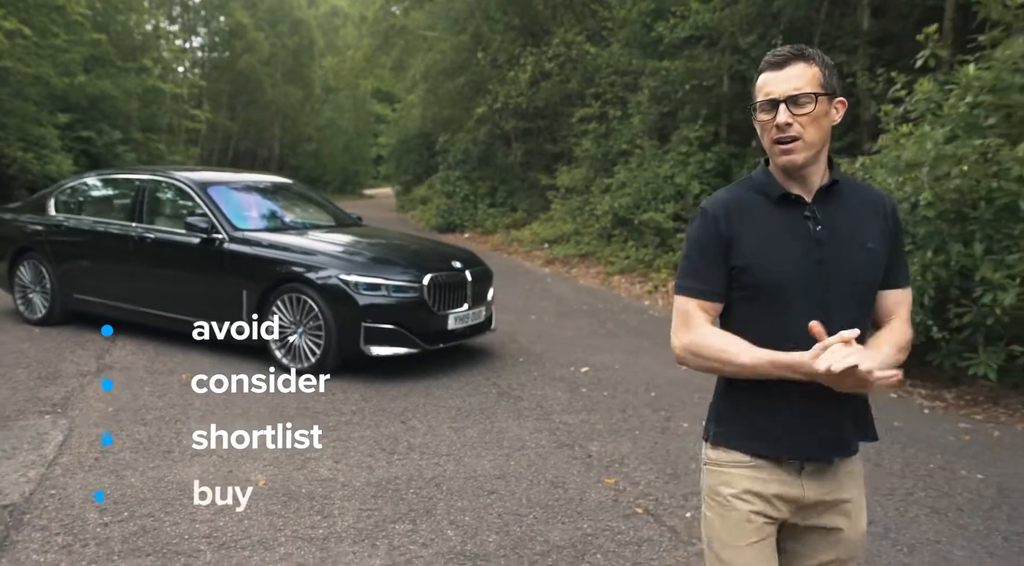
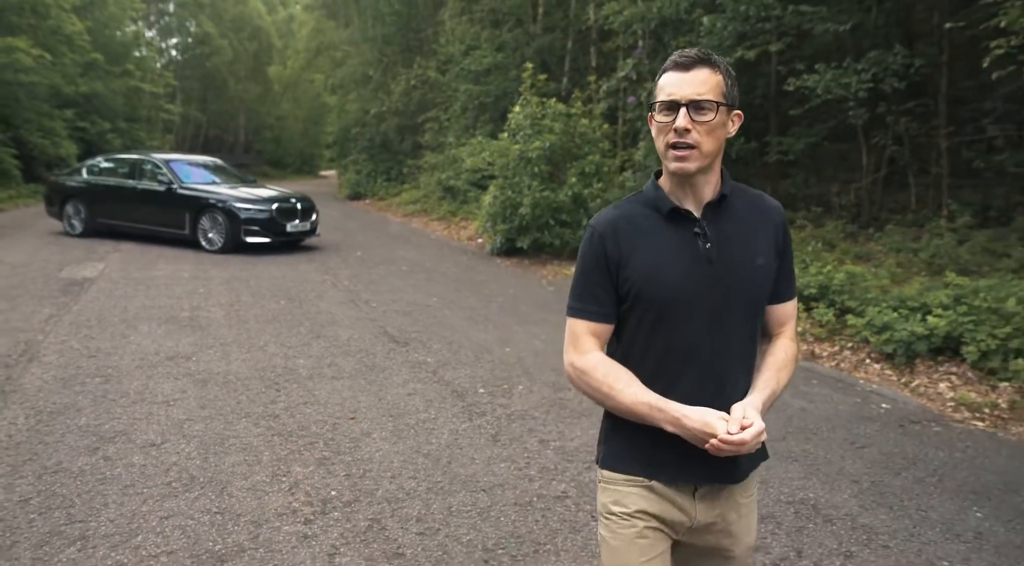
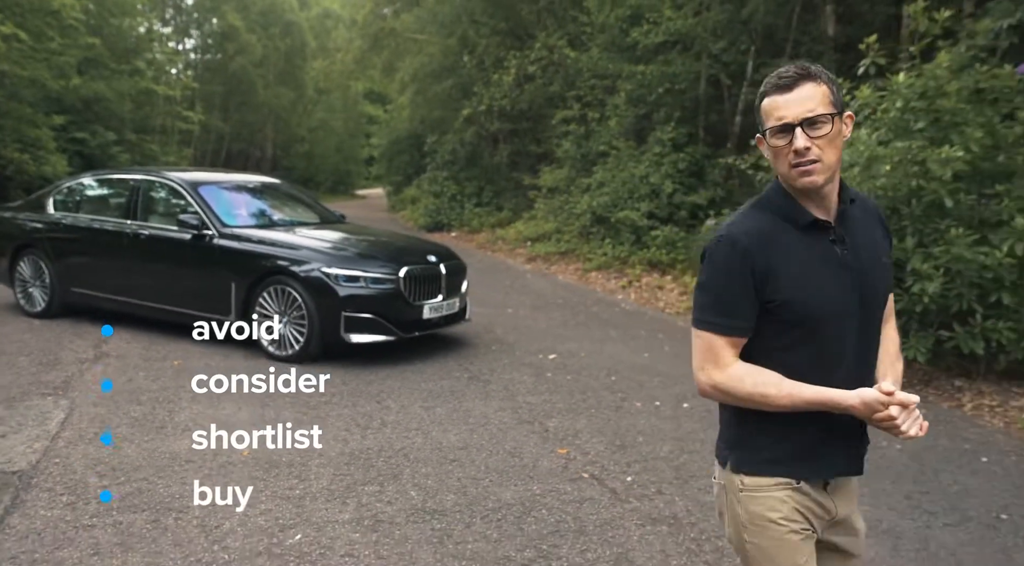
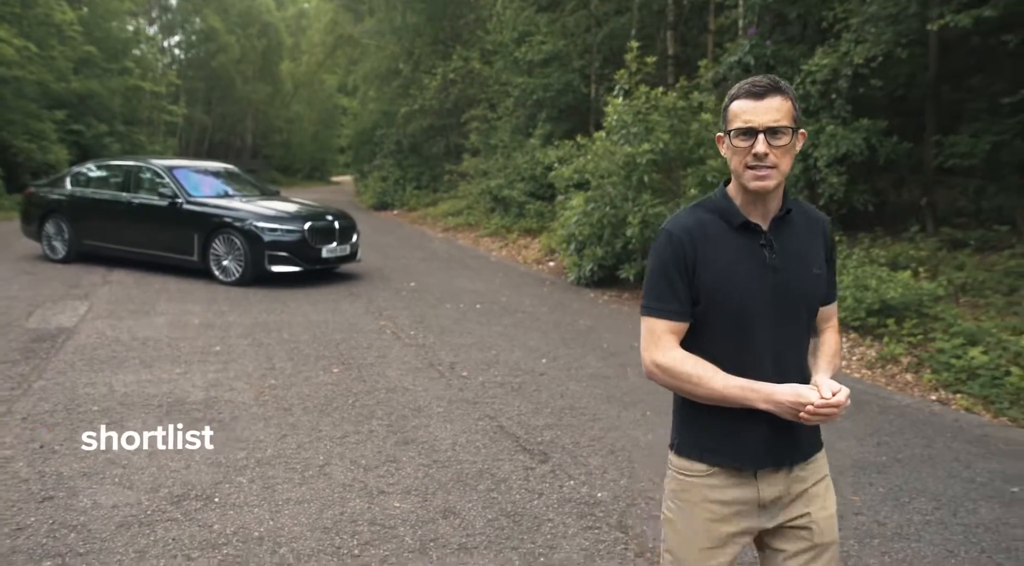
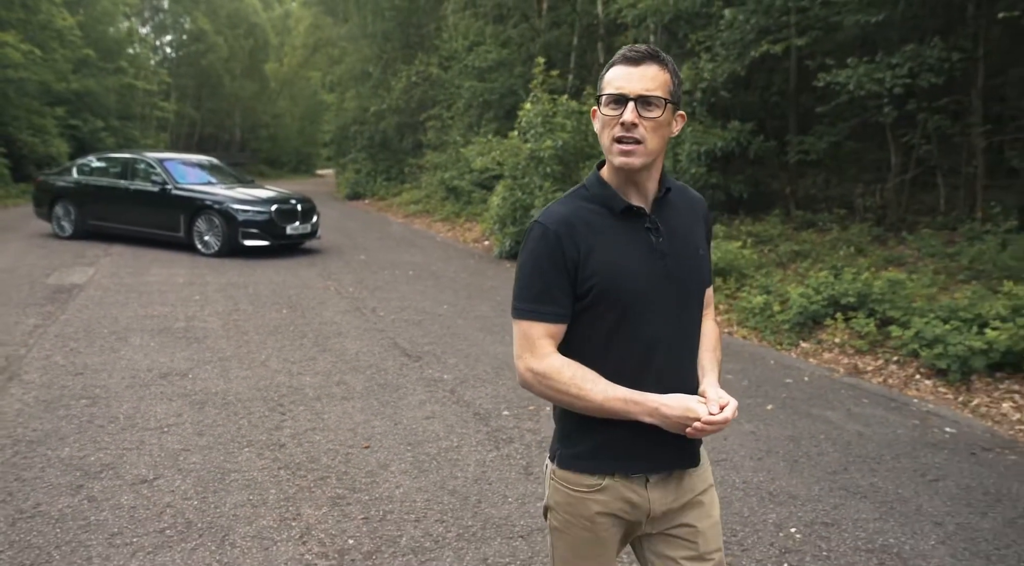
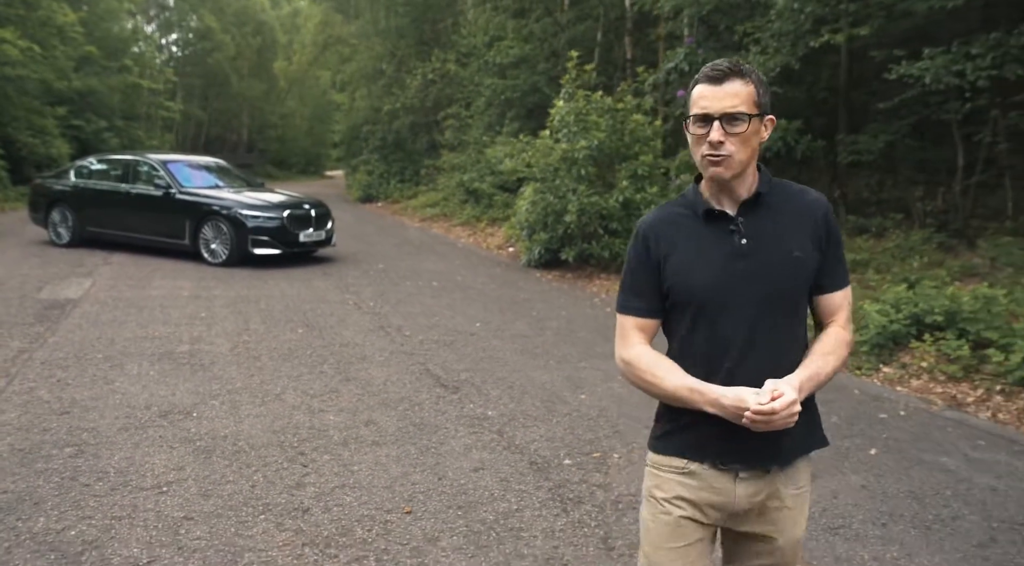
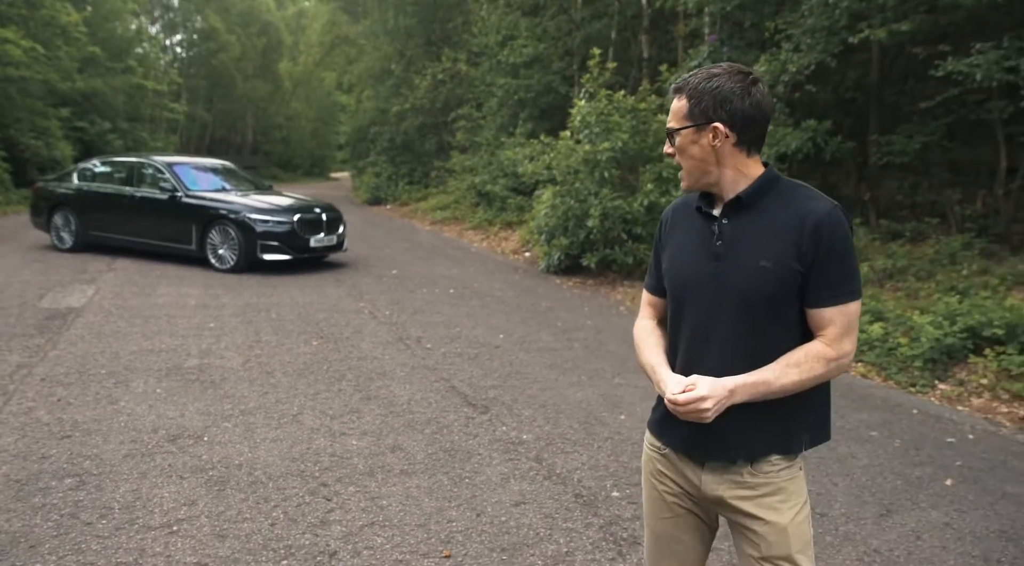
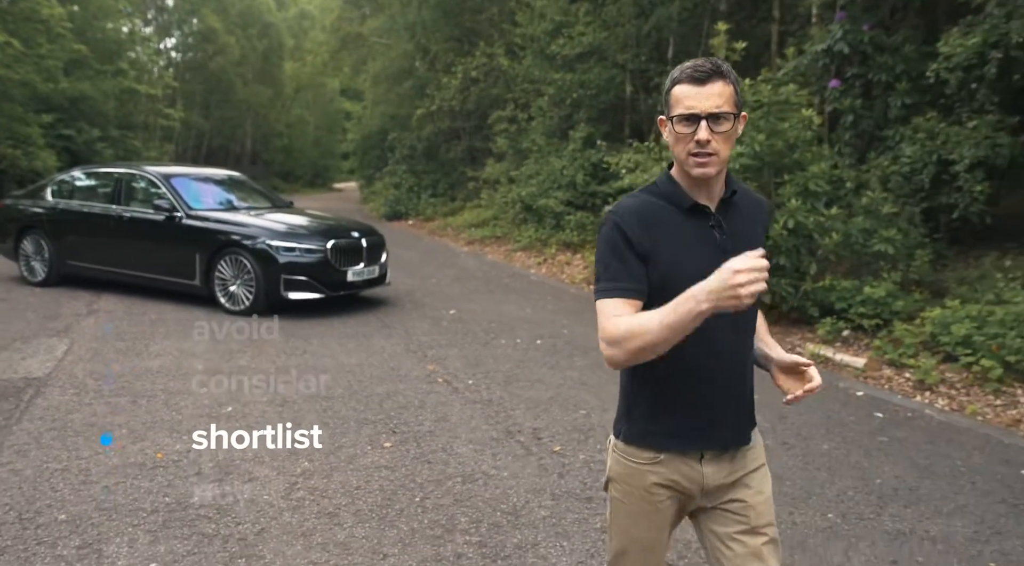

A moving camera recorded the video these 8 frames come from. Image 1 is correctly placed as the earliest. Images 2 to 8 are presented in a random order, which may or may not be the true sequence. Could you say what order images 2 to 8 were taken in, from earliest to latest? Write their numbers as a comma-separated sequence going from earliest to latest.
3, 8, 4, 7, 6, 5, 2
